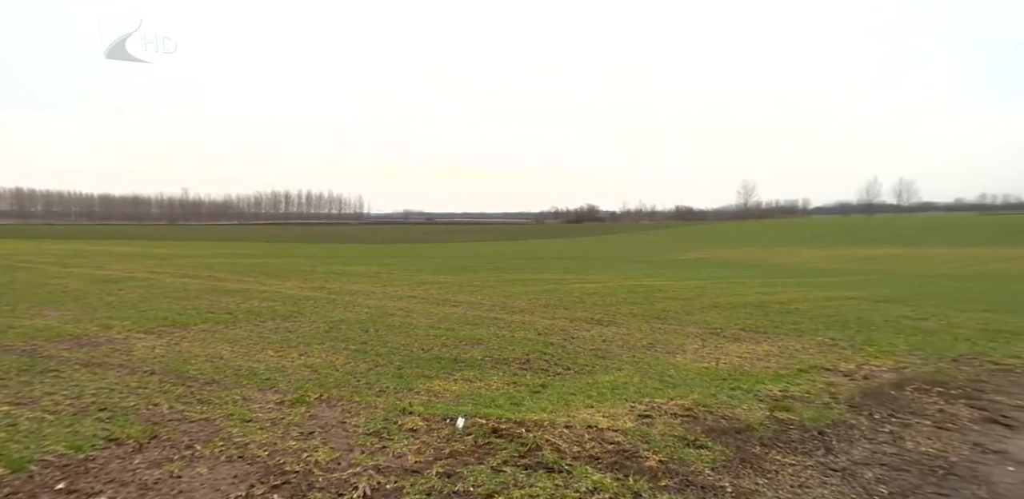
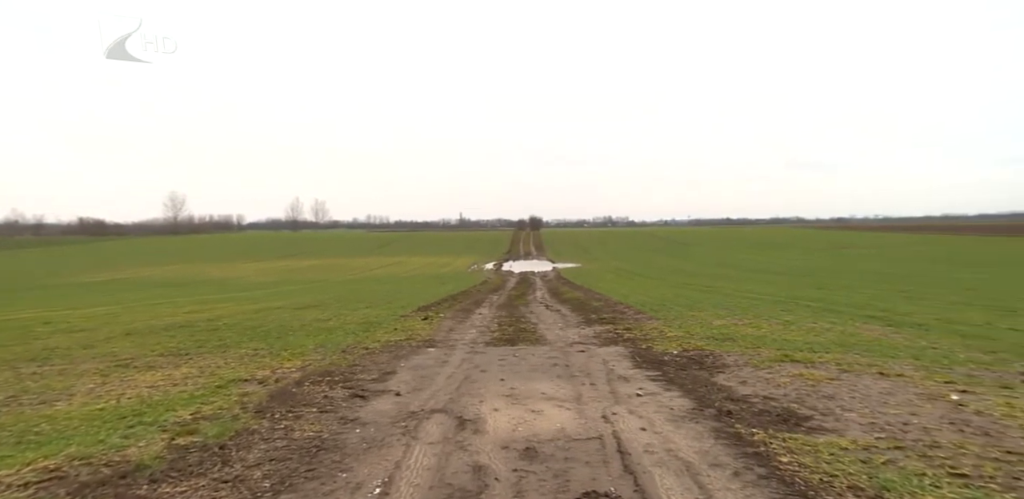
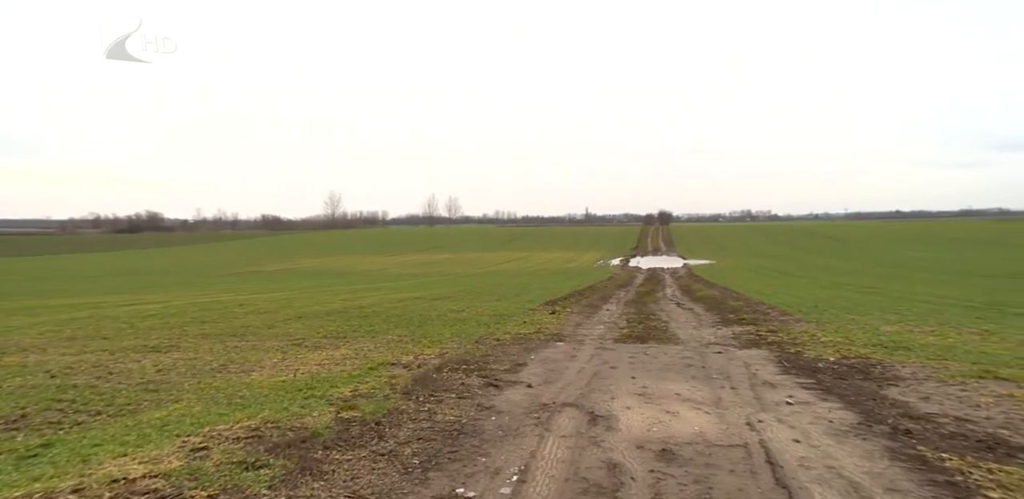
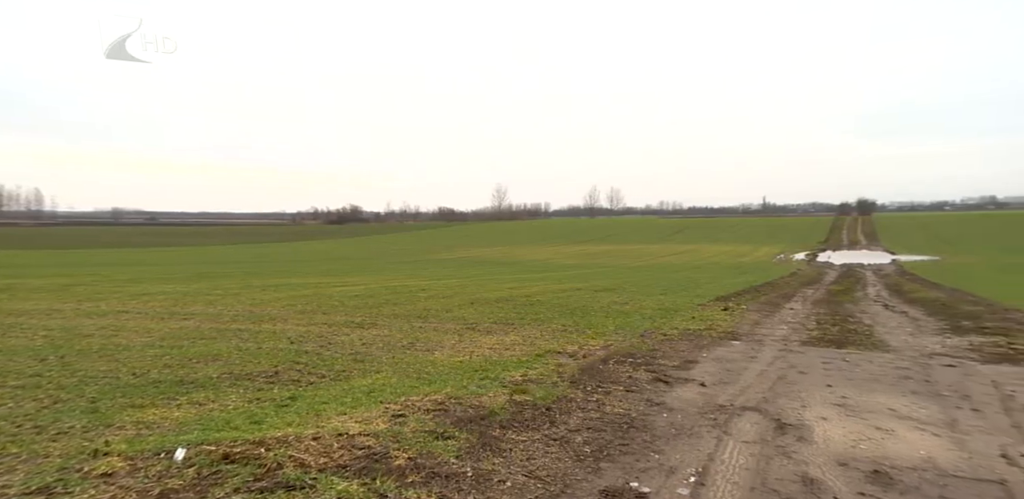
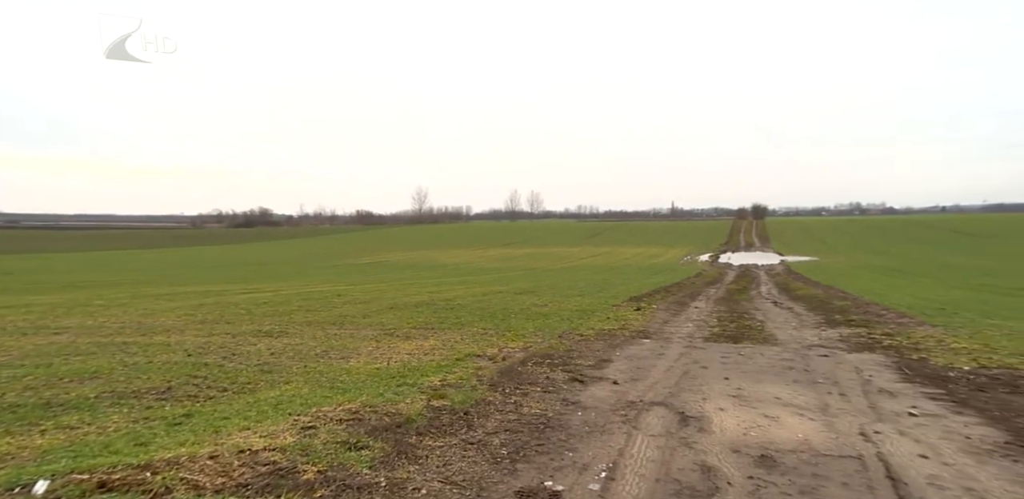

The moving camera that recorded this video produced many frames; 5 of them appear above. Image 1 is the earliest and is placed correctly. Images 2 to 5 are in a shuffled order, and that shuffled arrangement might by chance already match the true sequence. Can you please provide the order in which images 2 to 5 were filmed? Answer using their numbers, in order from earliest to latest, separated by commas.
4, 5, 3, 2
